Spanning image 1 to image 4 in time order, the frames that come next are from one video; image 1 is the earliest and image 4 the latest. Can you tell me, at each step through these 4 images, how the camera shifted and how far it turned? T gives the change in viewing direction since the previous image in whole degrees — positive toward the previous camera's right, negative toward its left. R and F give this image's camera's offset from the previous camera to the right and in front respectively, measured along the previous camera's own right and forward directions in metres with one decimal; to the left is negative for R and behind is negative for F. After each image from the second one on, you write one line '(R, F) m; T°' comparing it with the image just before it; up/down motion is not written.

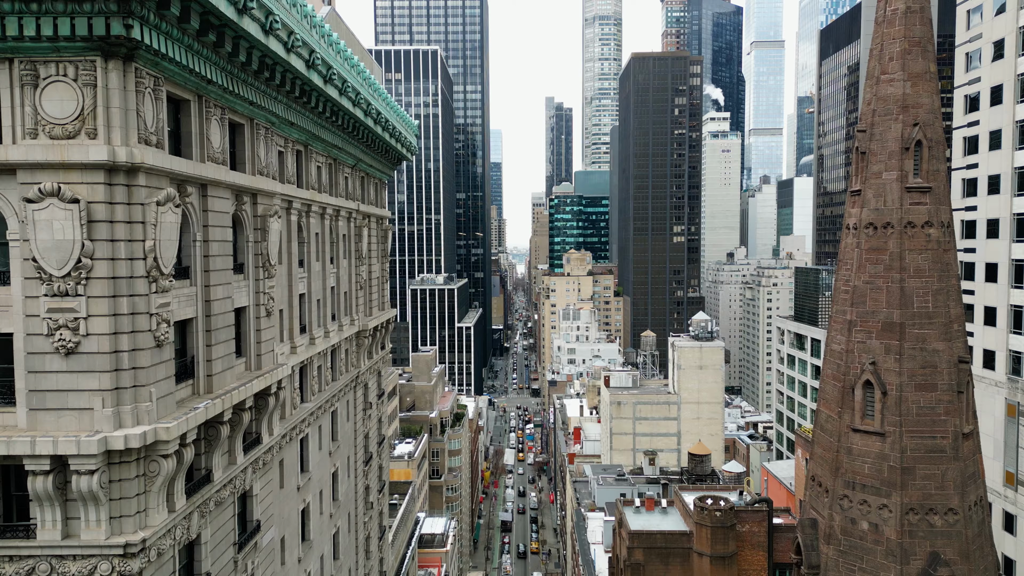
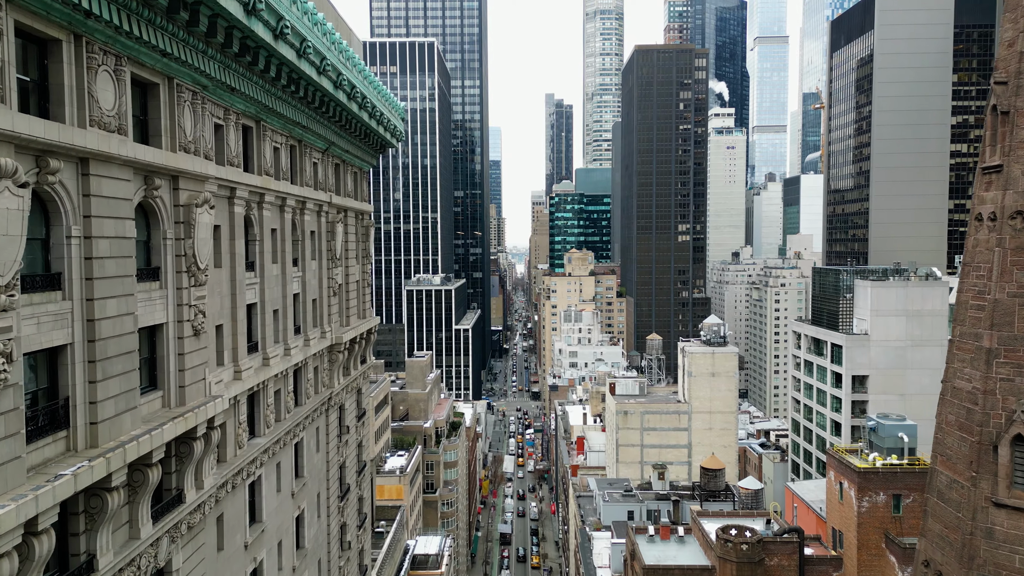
(0.0, +5.8) m; 0°
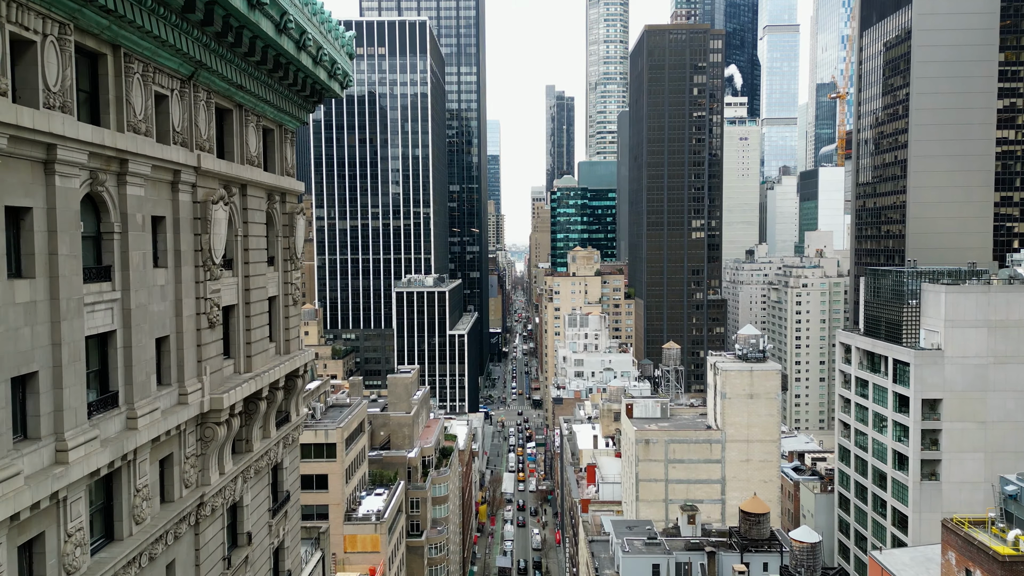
(0.0, +13.8) m; 0°
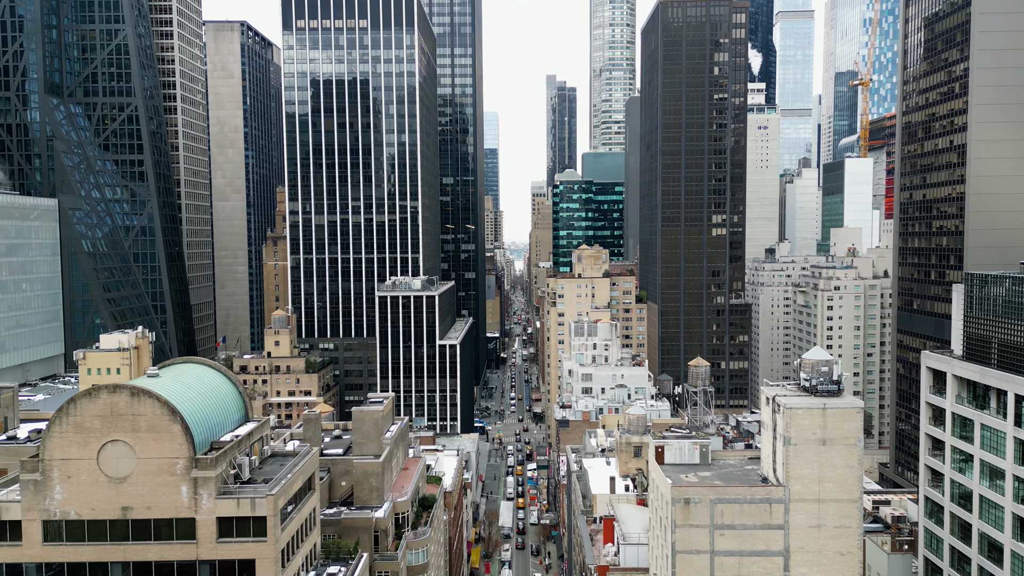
(+0.1, +17.3) m; 0°
